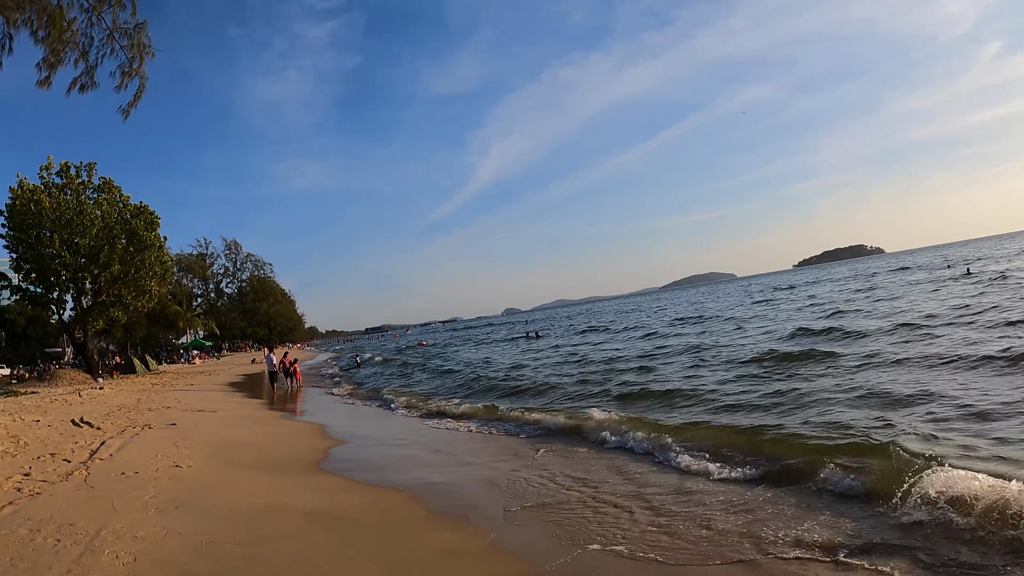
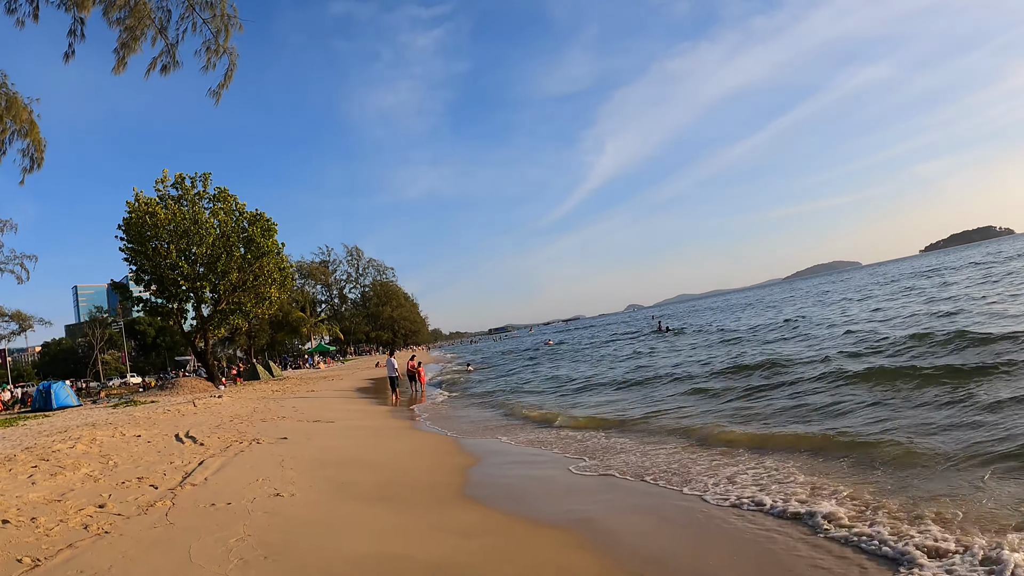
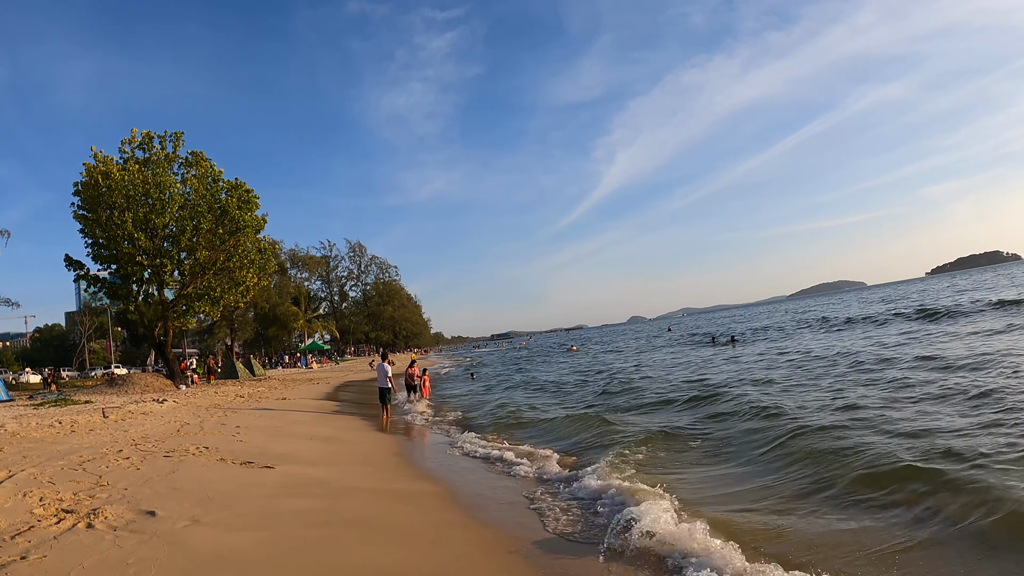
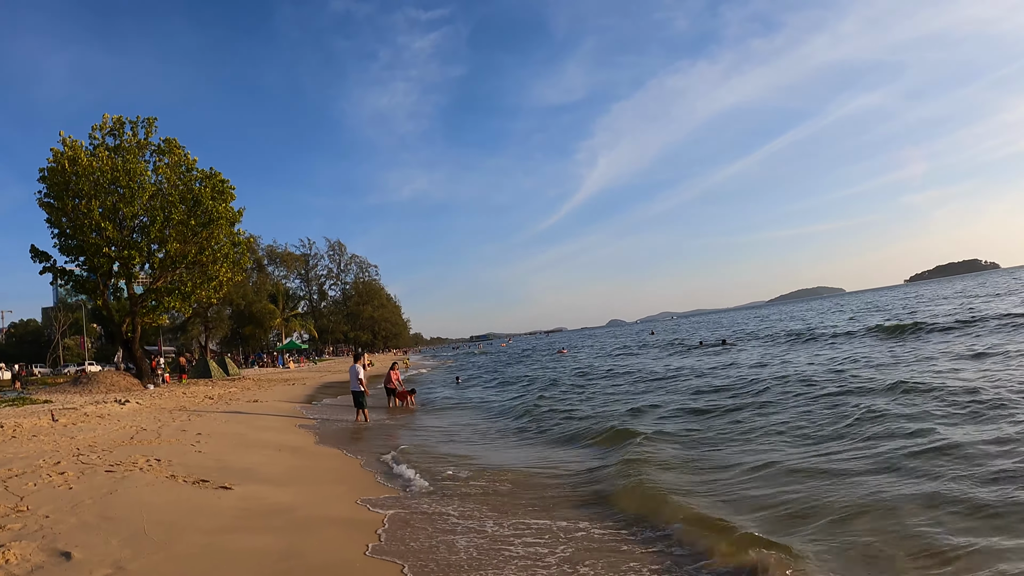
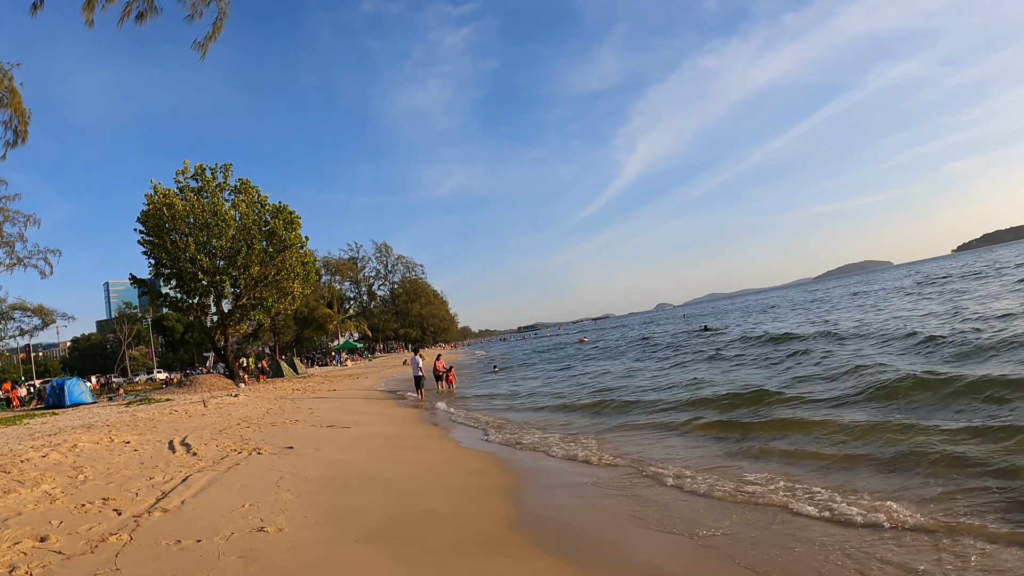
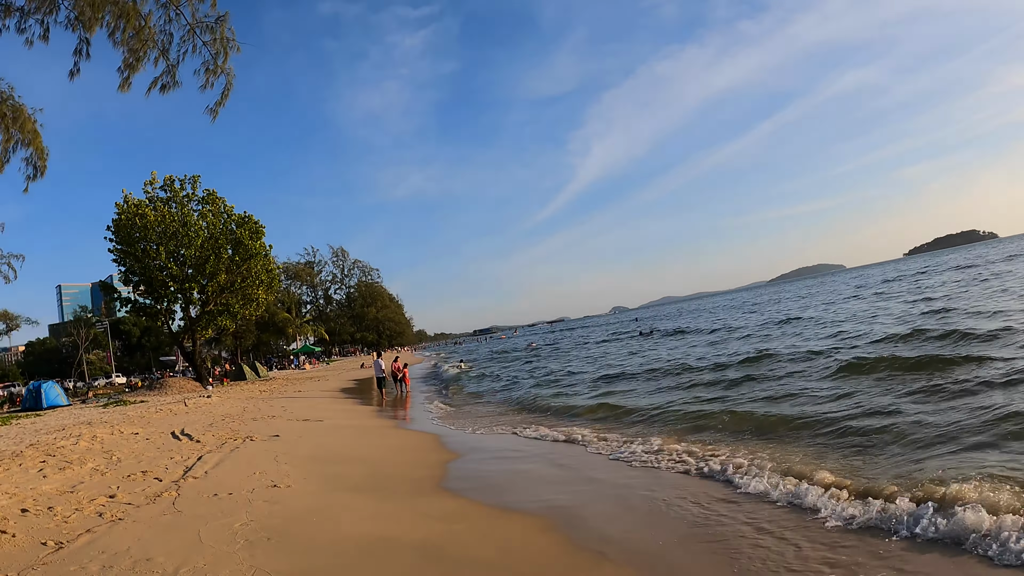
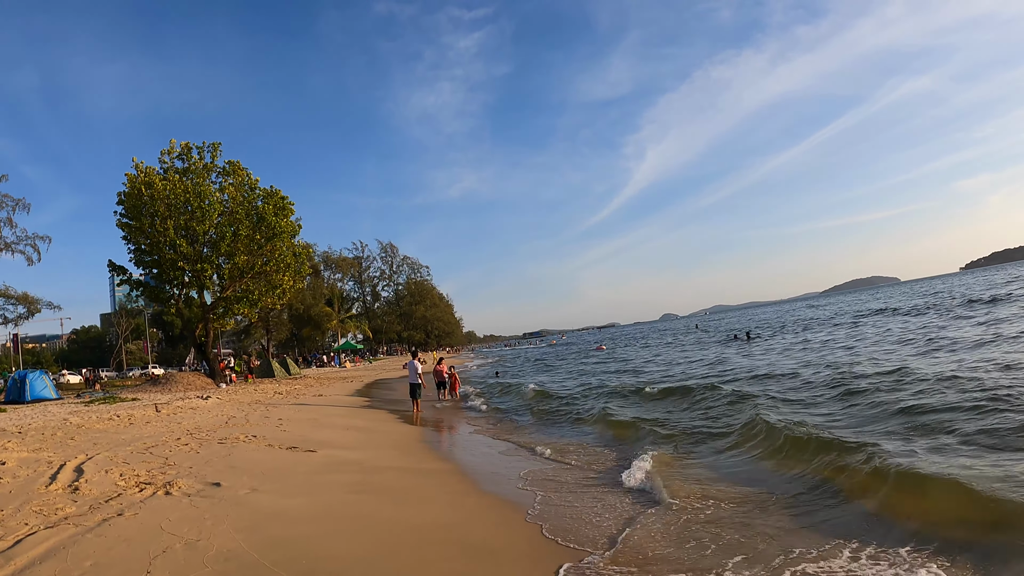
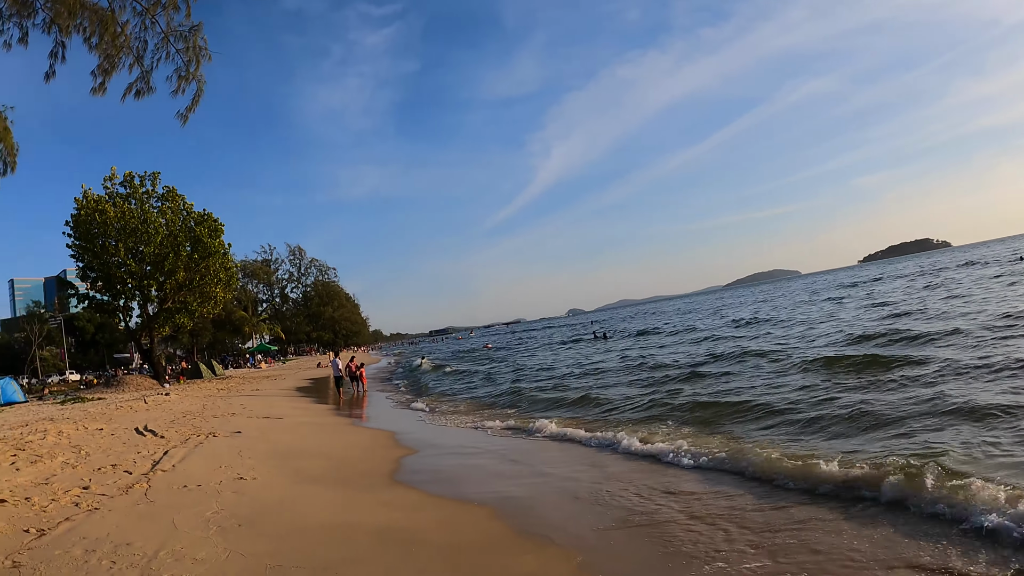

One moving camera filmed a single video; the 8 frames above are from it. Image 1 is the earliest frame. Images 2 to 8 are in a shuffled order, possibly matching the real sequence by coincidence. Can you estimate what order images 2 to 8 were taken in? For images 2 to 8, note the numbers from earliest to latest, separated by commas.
8, 6, 2, 5, 7, 3, 4
